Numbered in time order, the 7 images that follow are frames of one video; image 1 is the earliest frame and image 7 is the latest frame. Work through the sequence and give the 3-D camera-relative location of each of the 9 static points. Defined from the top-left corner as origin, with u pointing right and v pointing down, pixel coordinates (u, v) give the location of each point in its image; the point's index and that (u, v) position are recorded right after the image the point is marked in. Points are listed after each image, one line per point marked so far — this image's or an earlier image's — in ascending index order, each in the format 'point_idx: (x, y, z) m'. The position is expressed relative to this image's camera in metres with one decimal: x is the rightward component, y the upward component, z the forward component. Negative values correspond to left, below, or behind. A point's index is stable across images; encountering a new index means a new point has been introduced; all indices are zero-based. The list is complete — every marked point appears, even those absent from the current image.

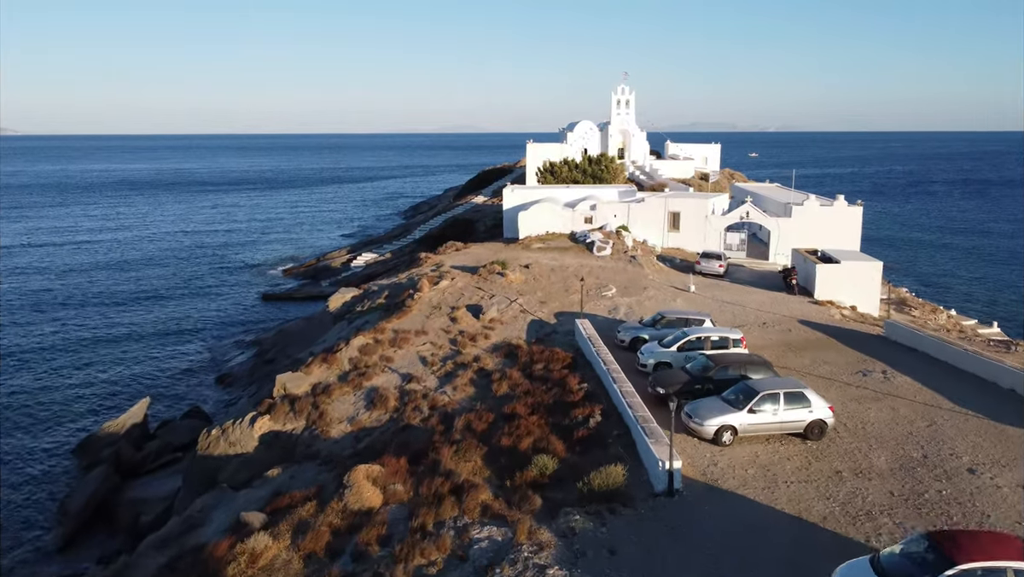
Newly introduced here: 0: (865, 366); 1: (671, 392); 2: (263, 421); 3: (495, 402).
0: (+13.2, -2.9, +17.4) m
1: (+5.0, -3.2, +14.4) m
2: (-8.9, -4.8, +16.7) m
3: (-0.6, -3.9, +15.6) m
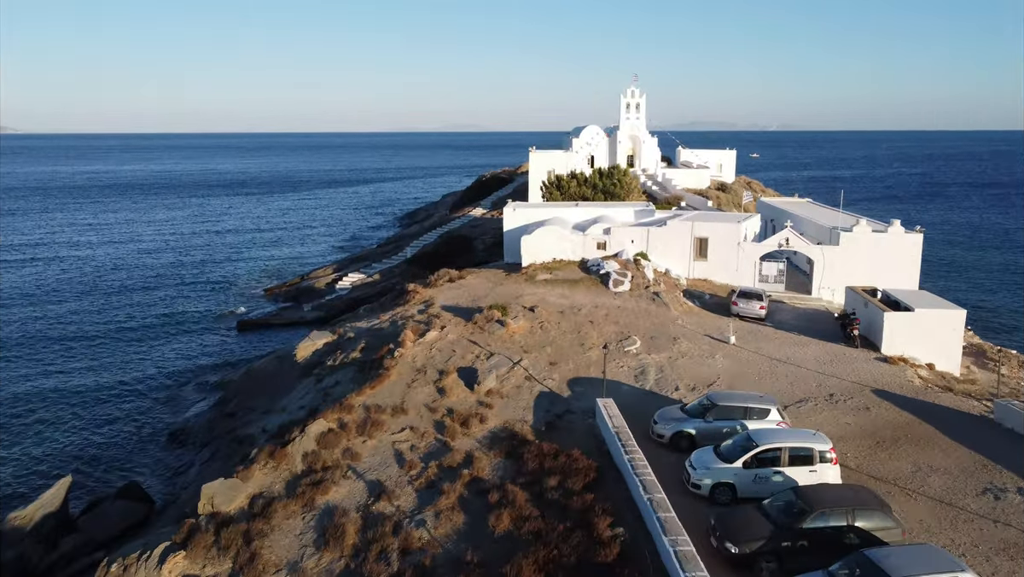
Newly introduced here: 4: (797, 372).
0: (+13.3, -5.3, +13.0) m
1: (+5.1, -5.6, +10.0) m
2: (-8.8, -7.1, +12.3) m
3: (-0.5, -6.2, +11.2) m
4: (+11.7, -3.4, +19.1) m
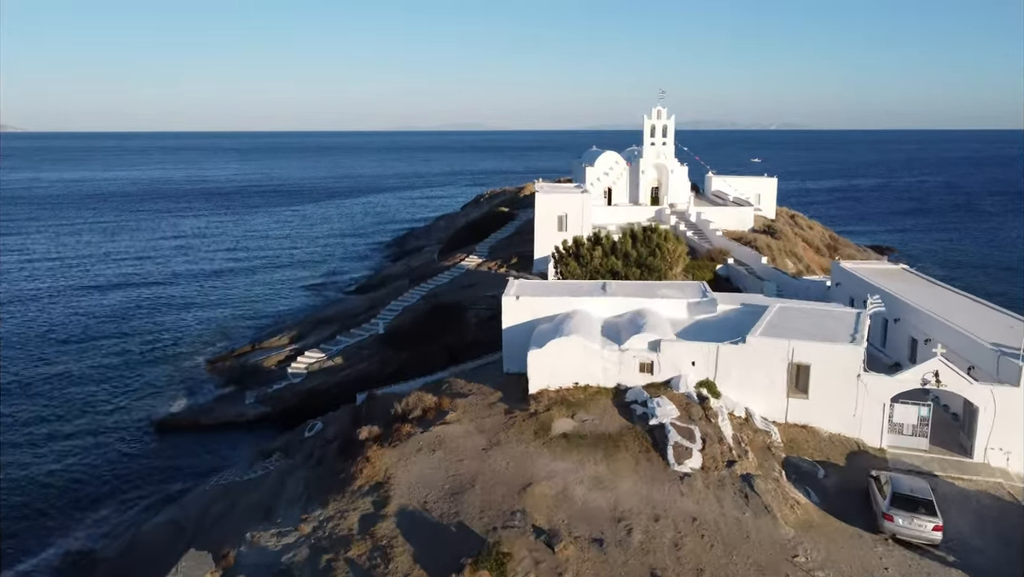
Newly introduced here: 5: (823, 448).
0: (+13.4, -11.6, +3.3) m
1: (+5.1, -11.9, +0.3) m
2: (-8.8, -13.4, +2.6) m
3: (-0.4, -12.5, +1.5) m
4: (+11.8, -9.7, +9.4) m
5: (+12.5, -6.3, +18.8) m
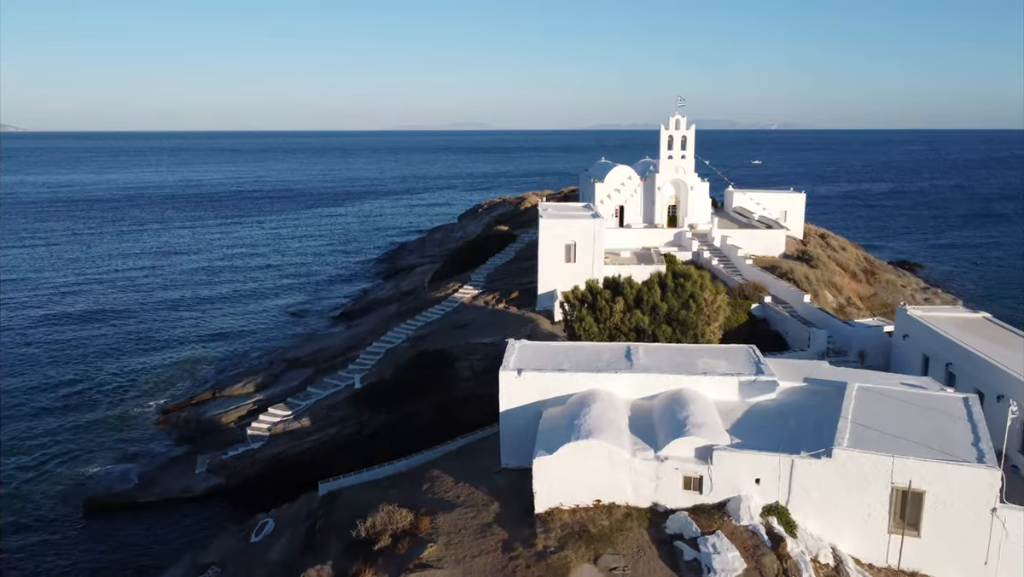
0: (+13.4, -14.5, -2.1) m
1: (+5.1, -14.9, -5.0) m
2: (-8.8, -16.3, -2.7) m
3: (-0.4, -15.5, -3.8) m
4: (+11.8, -12.7, +4.1) m
5: (+12.5, -9.2, +13.4) m
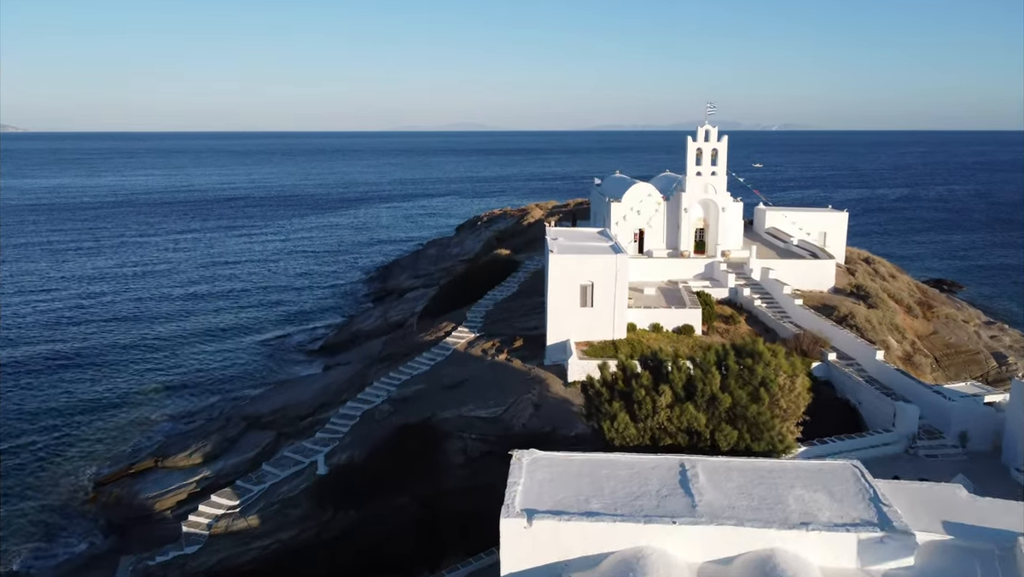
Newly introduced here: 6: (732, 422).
0: (+13.5, -17.5, -8.1) m
1: (+5.2, -17.8, -11.1) m
2: (-8.6, -19.2, -8.8) m
3: (-0.3, -18.4, -9.9) m
4: (+11.9, -15.6, -2.0) m
5: (+12.7, -12.2, +7.4) m
6: (+7.6, -4.6, +16.2) m
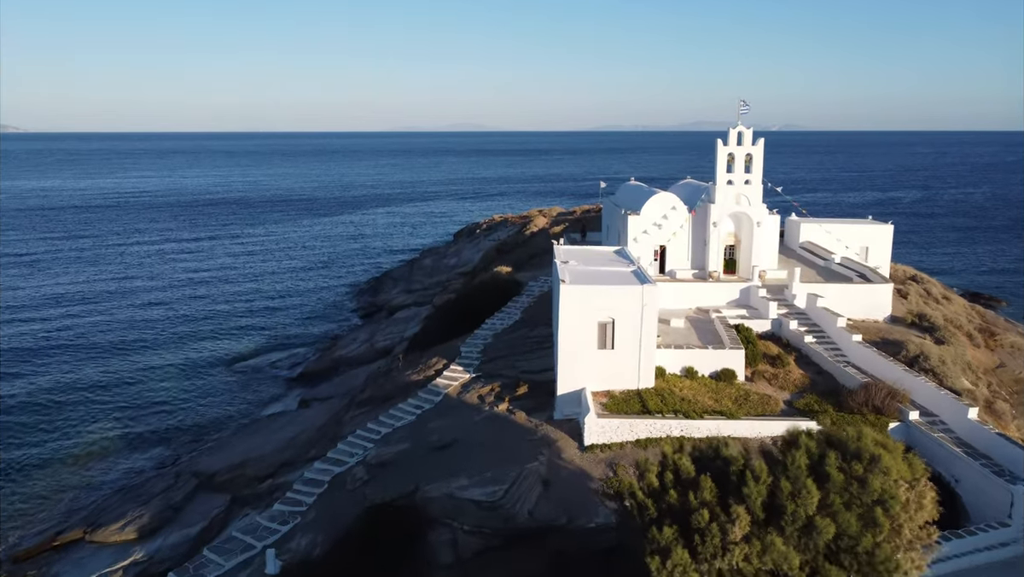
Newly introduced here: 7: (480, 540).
0: (+13.5, -19.3, -13.2) m
1: (+5.3, -19.6, -16.2) m
2: (-8.6, -21.1, -13.8) m
3: (-0.2, -20.2, -15.0) m
4: (+12.0, -17.5, -7.1) m
5: (+12.7, -14.0, +2.3) m
6: (+7.7, -6.5, +11.1) m
7: (-1.3, -9.4, +17.9) m
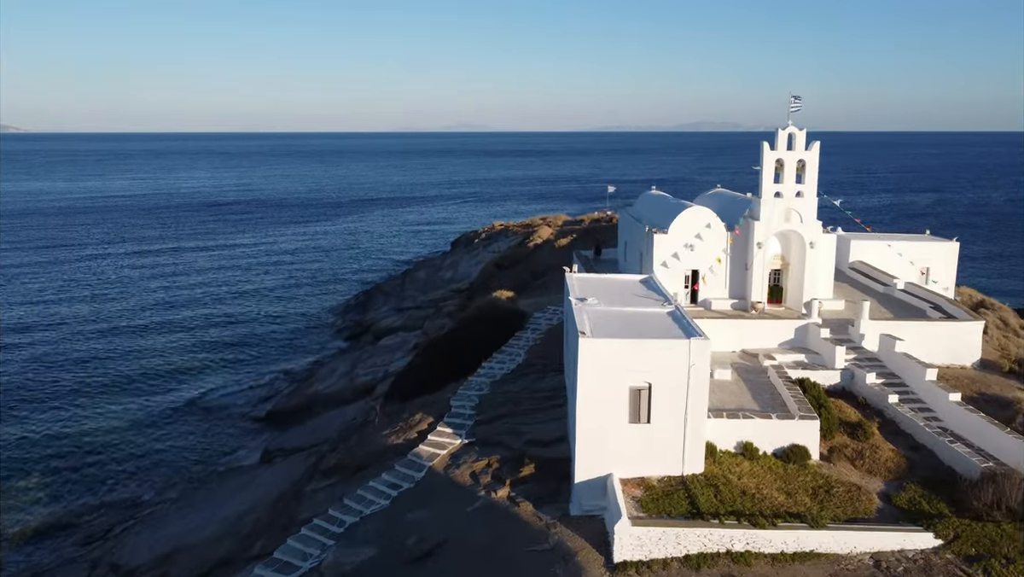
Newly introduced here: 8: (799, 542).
0: (+13.5, -21.3, -18.9) m
1: (+5.3, -21.6, -21.9) m
2: (-8.6, -23.0, -19.4) m
3: (-0.3, -22.2, -20.6) m
4: (+12.0, -19.4, -12.8) m
5: (+12.8, -16.0, -3.4) m
6: (+7.7, -8.4, +5.5) m
7: (-1.3, -11.4, +12.2) m
8: (+9.3, -8.3, +15.2) m
